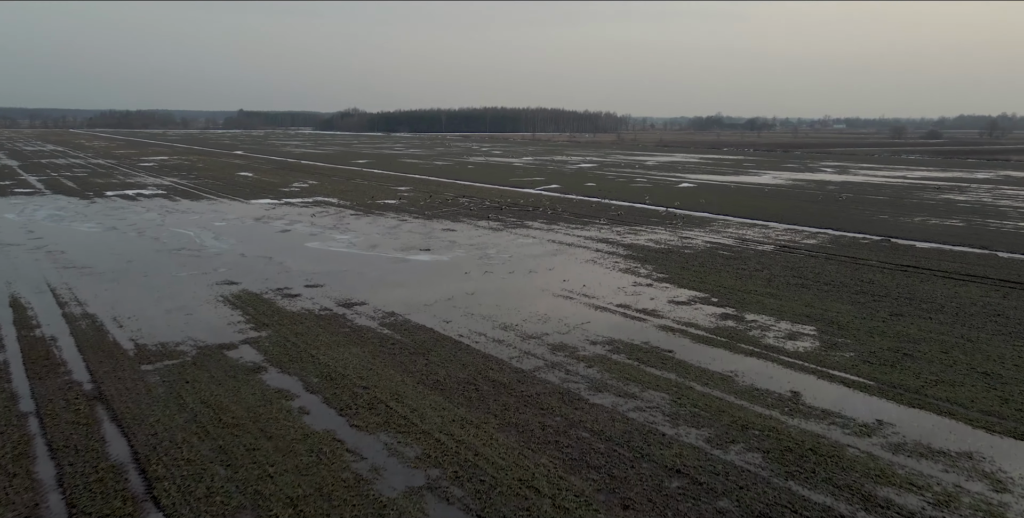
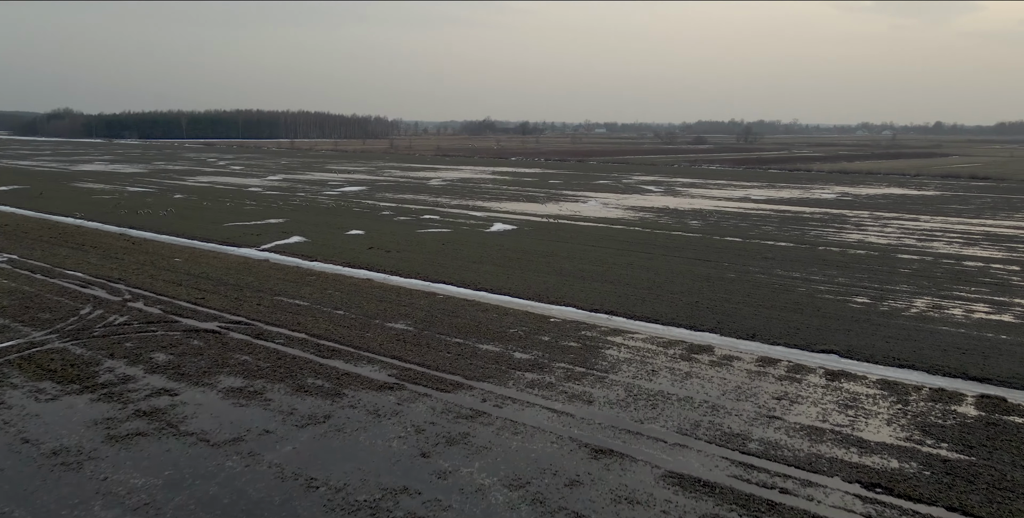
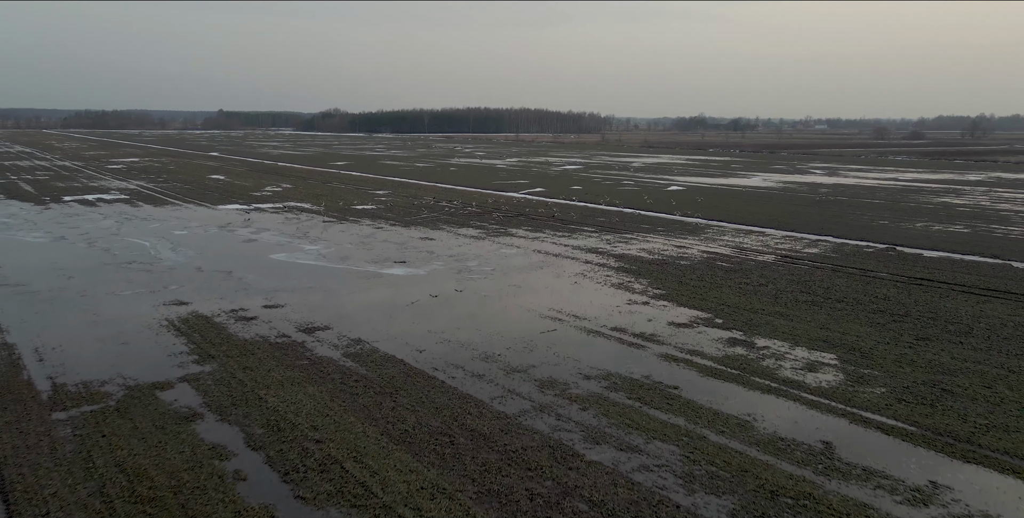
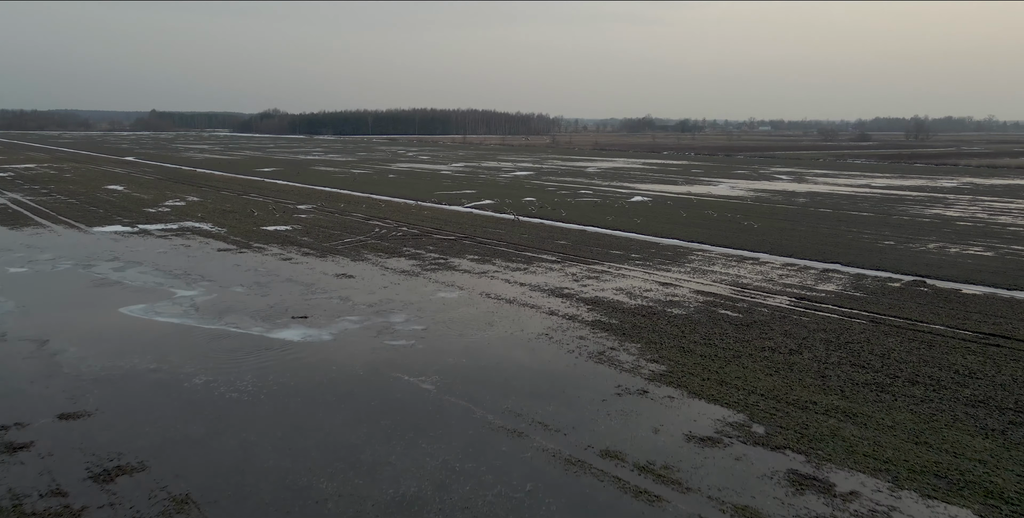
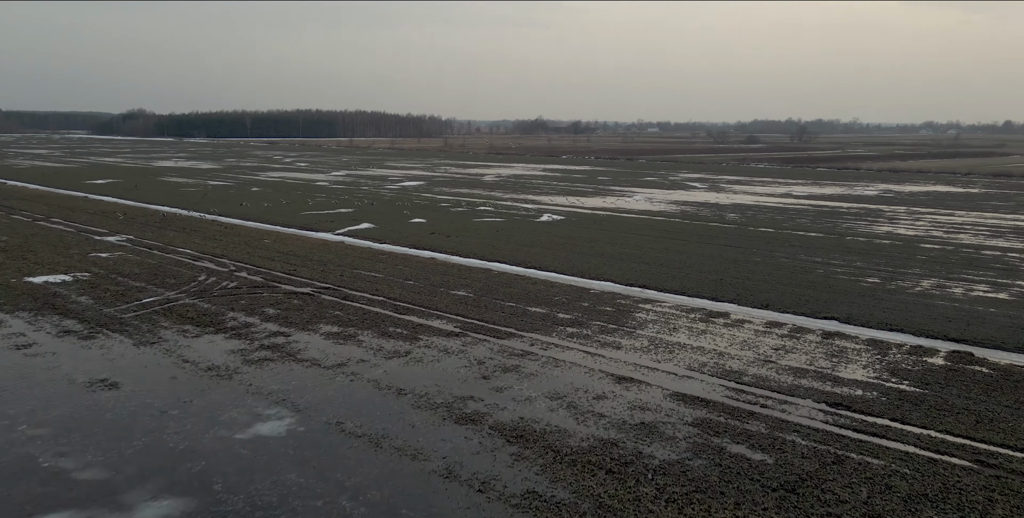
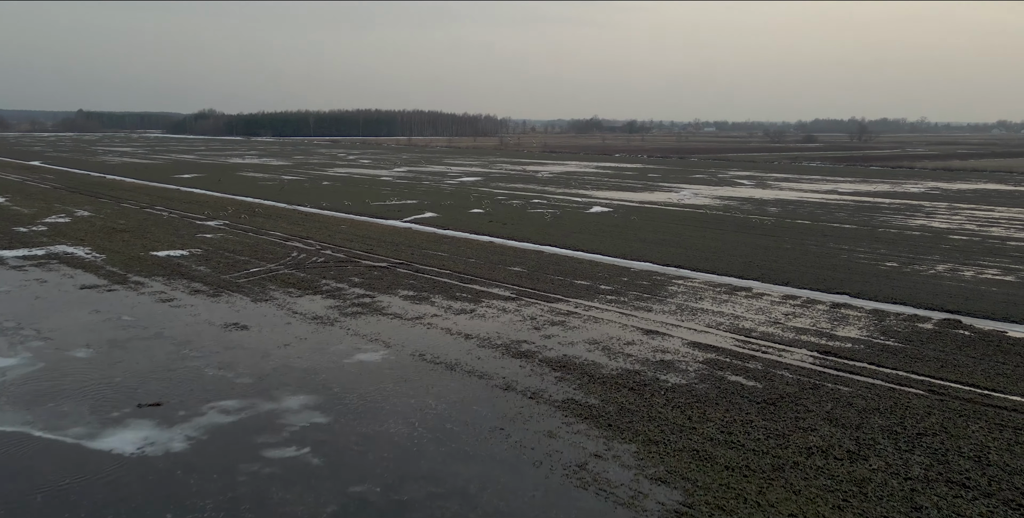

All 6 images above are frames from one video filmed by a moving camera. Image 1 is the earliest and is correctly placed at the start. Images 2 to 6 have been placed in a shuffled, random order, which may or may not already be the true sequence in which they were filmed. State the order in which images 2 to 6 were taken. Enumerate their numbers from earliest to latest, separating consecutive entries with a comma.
3, 4, 6, 5, 2
